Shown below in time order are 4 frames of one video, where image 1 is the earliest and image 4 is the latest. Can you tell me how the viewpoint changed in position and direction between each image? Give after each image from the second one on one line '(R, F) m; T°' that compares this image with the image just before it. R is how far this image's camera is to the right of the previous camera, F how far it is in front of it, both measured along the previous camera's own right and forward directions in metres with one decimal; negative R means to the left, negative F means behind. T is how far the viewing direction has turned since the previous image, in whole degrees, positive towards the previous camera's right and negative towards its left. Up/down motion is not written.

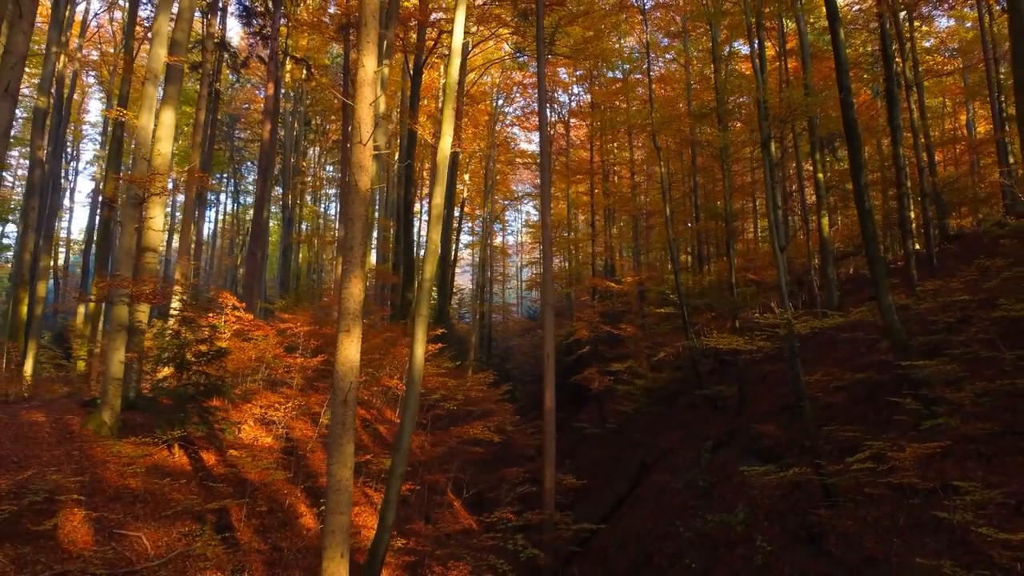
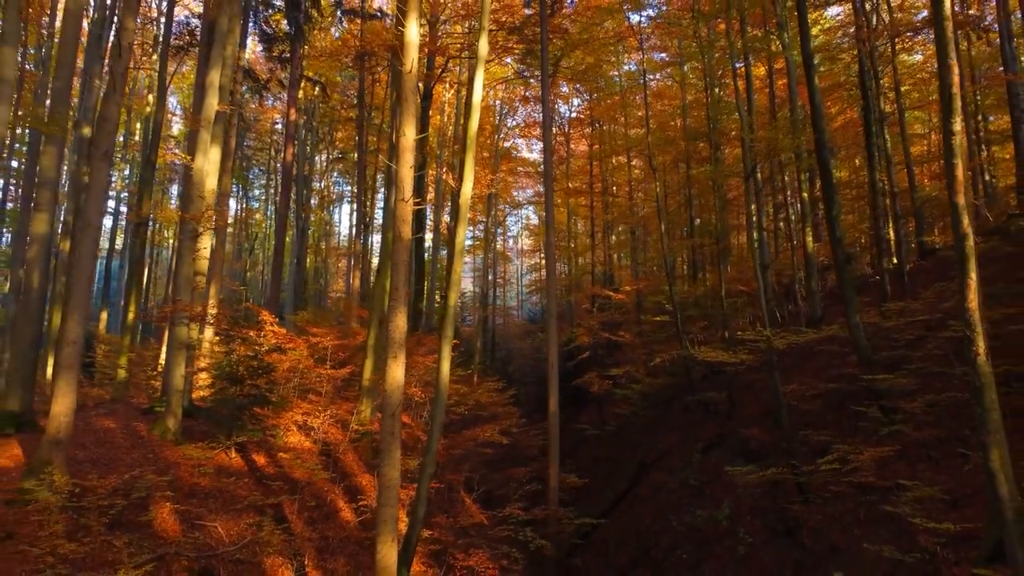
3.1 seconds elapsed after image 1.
(-0.2, -1.1) m; 0°
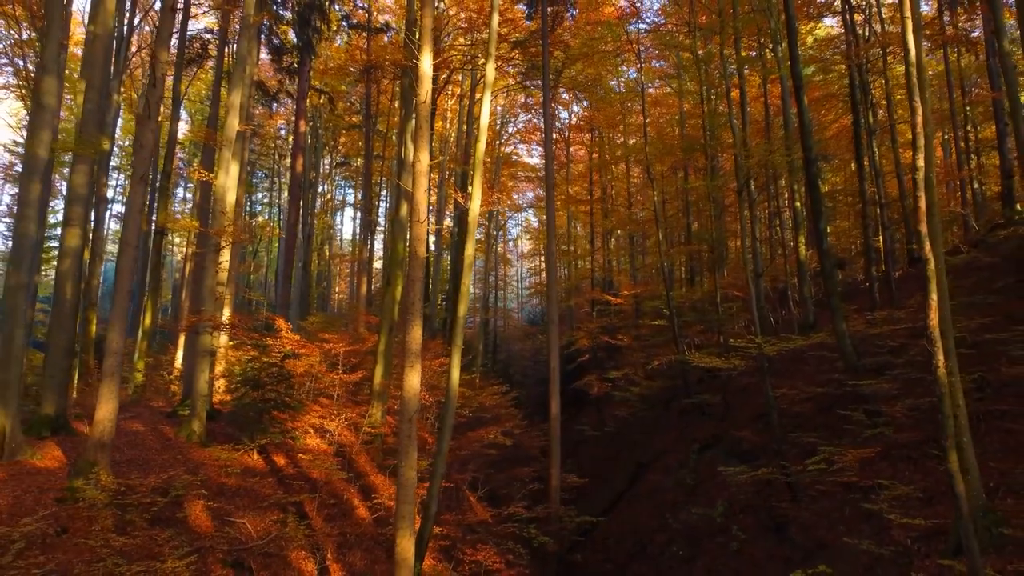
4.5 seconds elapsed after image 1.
(-0.1, -0.5) m; 0°
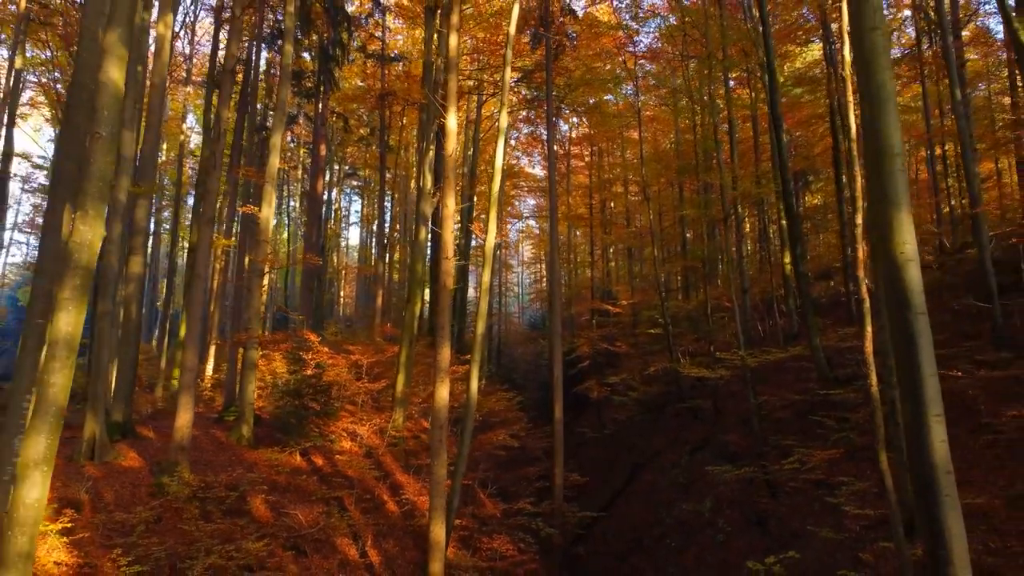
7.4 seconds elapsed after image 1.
(-0.2, -1.2) m; 0°
